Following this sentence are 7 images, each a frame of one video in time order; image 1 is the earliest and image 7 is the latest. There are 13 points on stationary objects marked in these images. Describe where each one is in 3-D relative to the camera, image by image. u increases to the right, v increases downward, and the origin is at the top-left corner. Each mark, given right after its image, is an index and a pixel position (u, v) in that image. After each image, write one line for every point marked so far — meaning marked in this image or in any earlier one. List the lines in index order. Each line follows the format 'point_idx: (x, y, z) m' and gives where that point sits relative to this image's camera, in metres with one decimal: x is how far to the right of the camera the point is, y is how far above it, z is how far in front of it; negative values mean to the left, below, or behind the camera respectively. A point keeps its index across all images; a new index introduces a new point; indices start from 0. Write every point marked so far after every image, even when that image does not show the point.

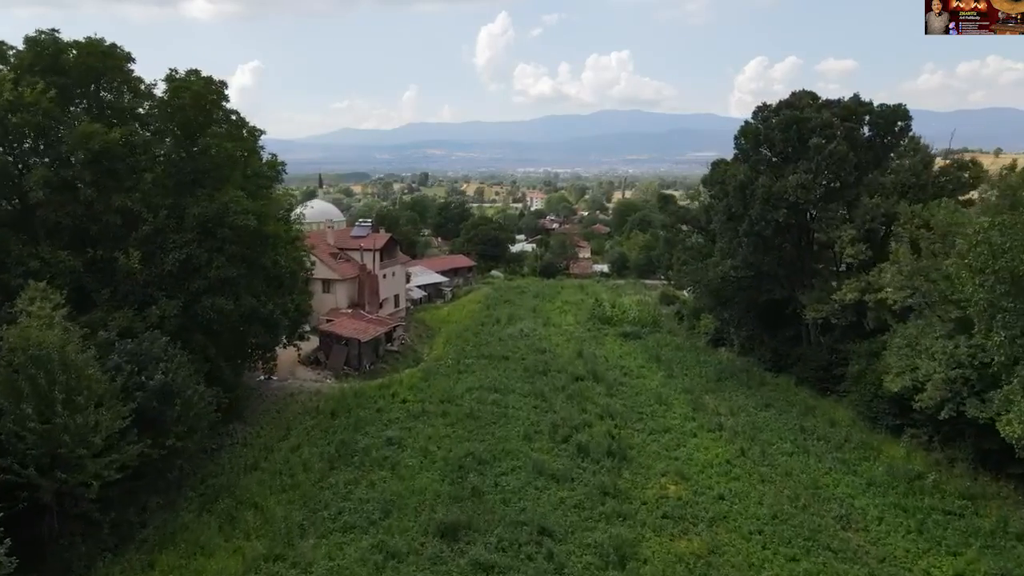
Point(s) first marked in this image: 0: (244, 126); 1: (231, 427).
0: (-7.6, +4.6, +16.0) m
1: (-8.6, -4.3, +17.4) m
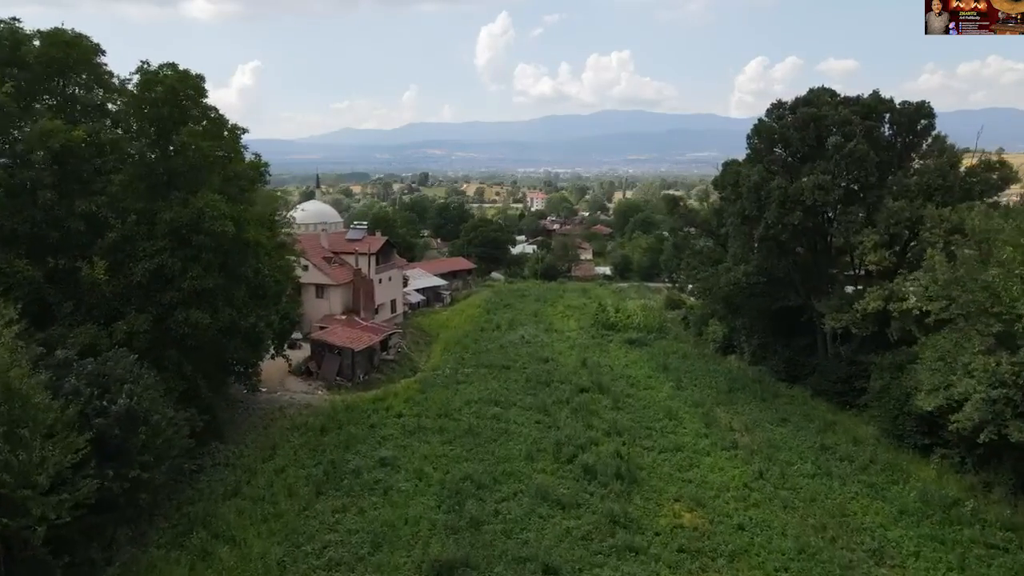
0: (-7.5, +4.3, +14.8) m
1: (-8.5, -4.5, +16.3) m
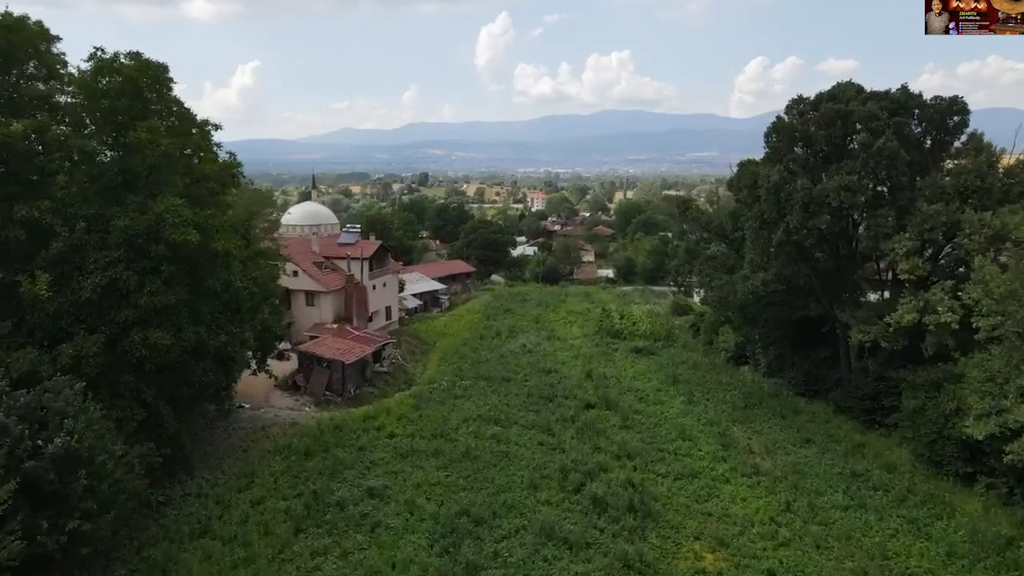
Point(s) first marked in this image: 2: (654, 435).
0: (-7.5, +4.0, +13.3) m
1: (-8.5, -4.9, +14.8) m
2: (+4.7, -4.8, +18.7) m
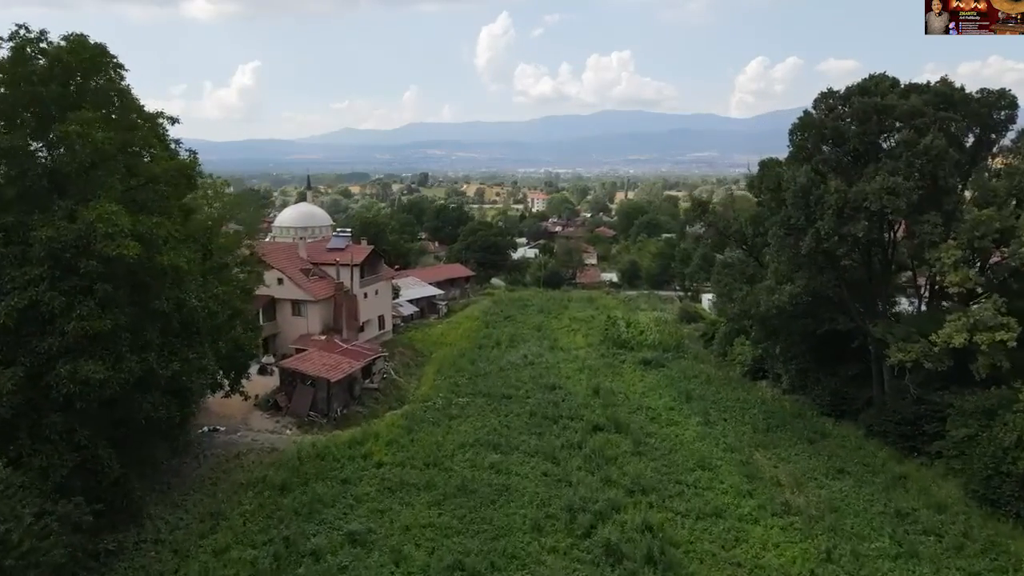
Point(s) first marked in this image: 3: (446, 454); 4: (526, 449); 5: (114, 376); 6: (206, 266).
0: (-7.5, +3.6, +11.5) m
1: (-8.5, -5.2, +13.0) m
2: (+4.7, -5.2, +16.9) m
3: (-2.0, -5.1, +17.3) m
4: (+0.4, -5.0, +17.6) m
5: (-6.6, -1.5, +9.4) m
6: (-7.2, +0.5, +13.4) m
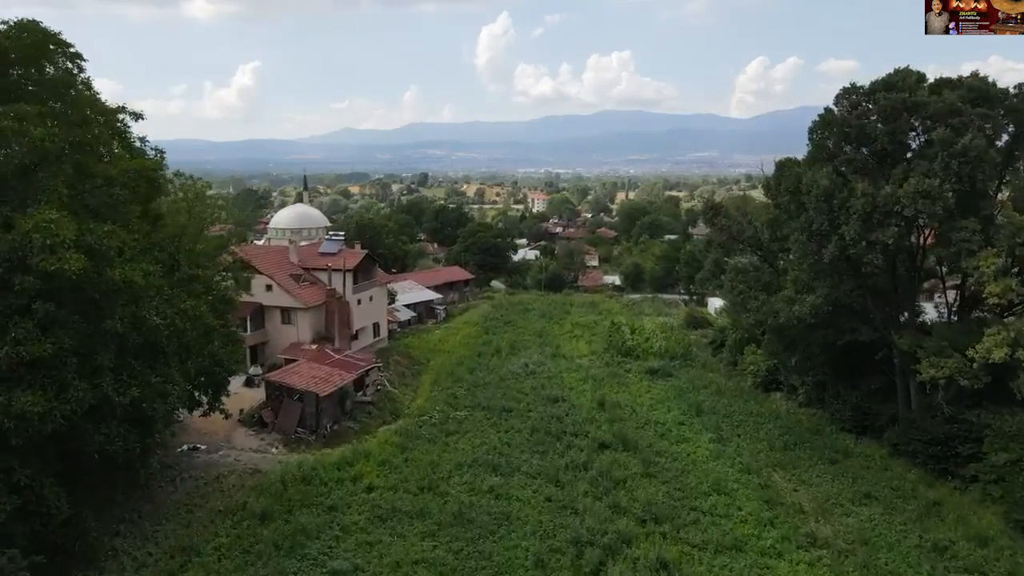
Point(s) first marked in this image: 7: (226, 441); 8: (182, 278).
0: (-7.4, +3.3, +10.3) m
1: (-8.5, -5.5, +11.8) m
2: (+4.7, -5.5, +15.6) m
3: (-2.0, -5.3, +16.1) m
4: (+0.5, -5.2, +16.4) m
5: (-6.6, -1.7, +8.2) m
6: (-7.2, +0.2, +12.2) m
7: (-9.0, -4.8, +17.9) m
8: (-7.1, +0.2, +12.3) m
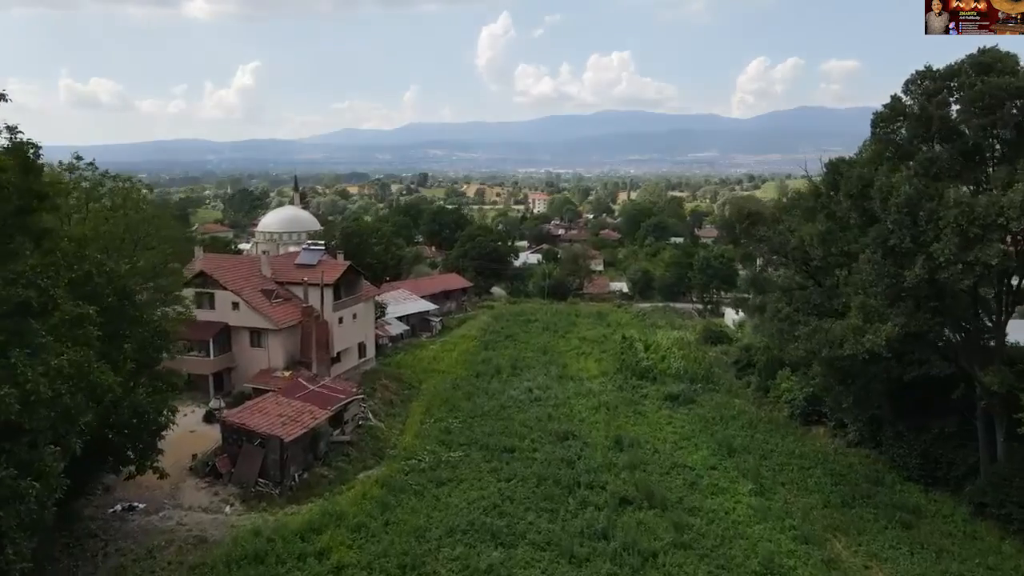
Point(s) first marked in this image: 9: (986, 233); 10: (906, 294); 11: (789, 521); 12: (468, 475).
0: (-7.4, +2.7, +7.3) m
1: (-8.4, -6.2, +8.8) m
2: (+4.8, -6.1, +12.6) m
3: (-1.9, -6.0, +13.0) m
4: (+0.5, -5.9, +13.3) m
5: (-6.5, -2.4, +5.2) m
6: (-7.1, -0.4, +9.2) m
7: (-8.9, -5.5, +14.9) m
8: (-7.1, -0.4, +9.3) m
9: (+9.8, +1.2, +11.8) m
10: (+9.1, -0.1, +13.2) m
11: (+7.0, -5.9, +14.4) m
12: (-1.3, -5.5, +16.9) m
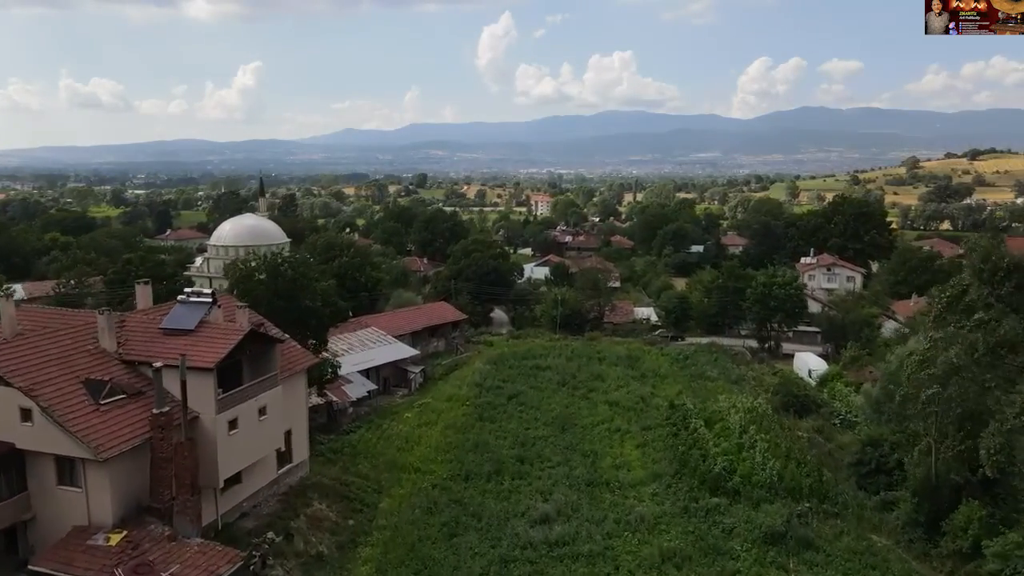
0: (-7.2, +0.7, -1.8) m
1: (-8.2, -8.1, -0.3) m
2: (+5.0, -8.1, +3.5) m
3: (-1.7, -7.9, +3.9) m
4: (+0.7, -7.8, +4.3) m
5: (-6.3, -4.3, -3.9) m
6: (-7.0, -2.3, +0.1) m
7: (-8.7, -7.4, +5.8) m
8: (-6.9, -2.4, +0.2) m
9: (+10.0, -0.8, +2.7) m
10: (+9.2, -2.1, +4.1) m
11: (+7.2, -7.9, +5.3) m
12: (-1.2, -7.5, +7.8) m
